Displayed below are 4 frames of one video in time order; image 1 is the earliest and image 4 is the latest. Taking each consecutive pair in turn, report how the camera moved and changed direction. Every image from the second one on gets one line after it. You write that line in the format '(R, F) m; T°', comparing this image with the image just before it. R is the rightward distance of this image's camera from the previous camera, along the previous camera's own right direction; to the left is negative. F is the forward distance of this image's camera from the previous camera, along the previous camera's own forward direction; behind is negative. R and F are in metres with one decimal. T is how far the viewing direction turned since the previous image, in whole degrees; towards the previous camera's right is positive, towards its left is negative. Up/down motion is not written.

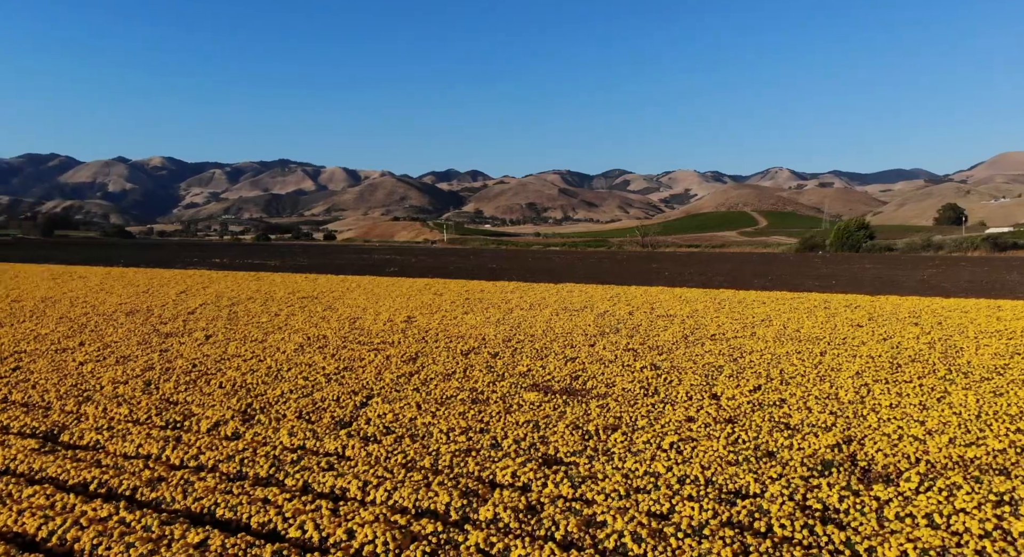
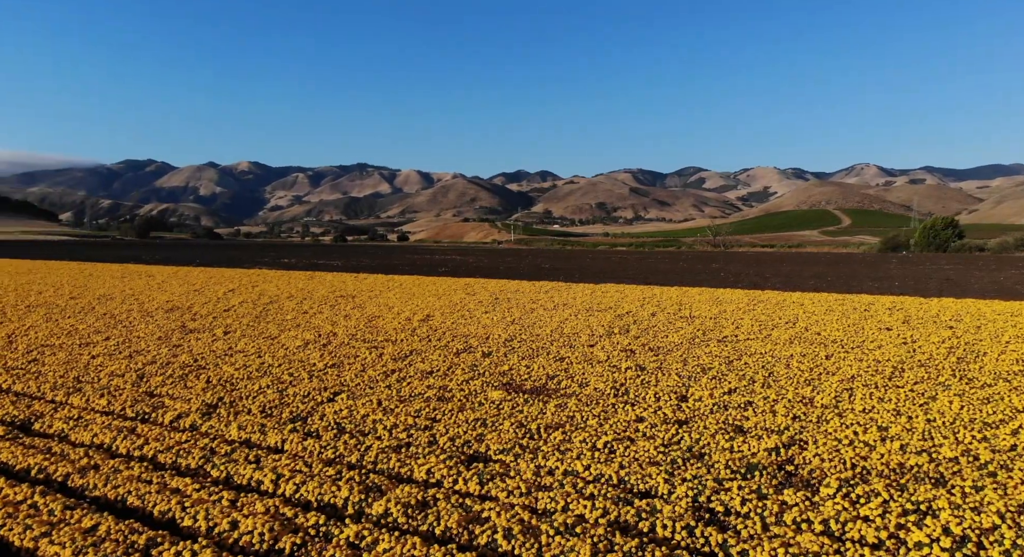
(+0.7, 0.0) m; -3°
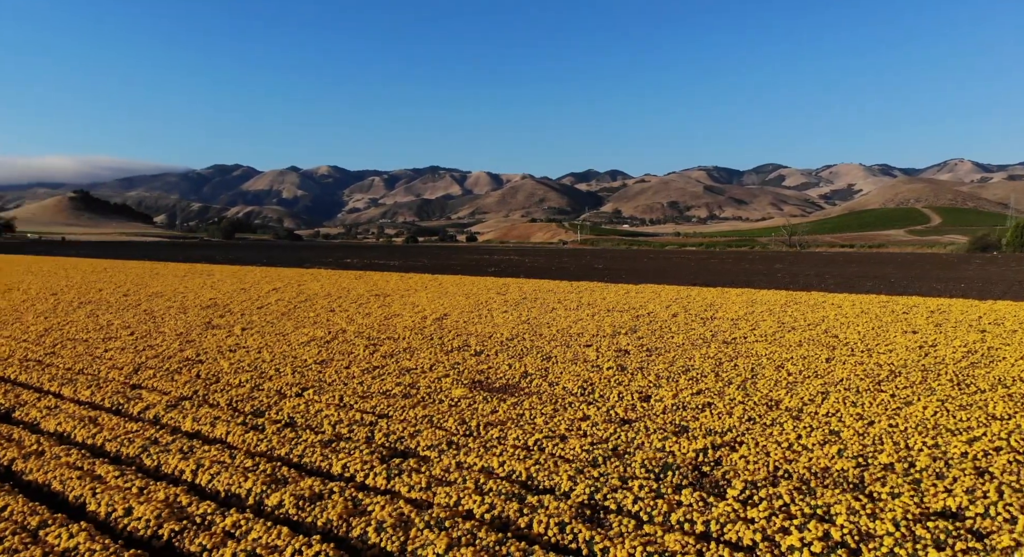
(+0.7, 0.0) m; -3°
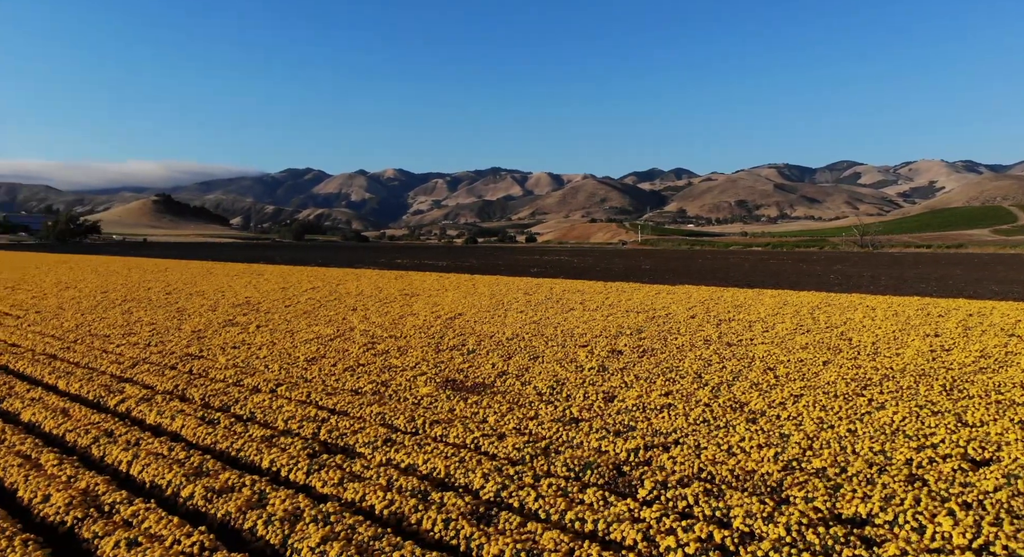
(+0.6, 0.0) m; -3°
